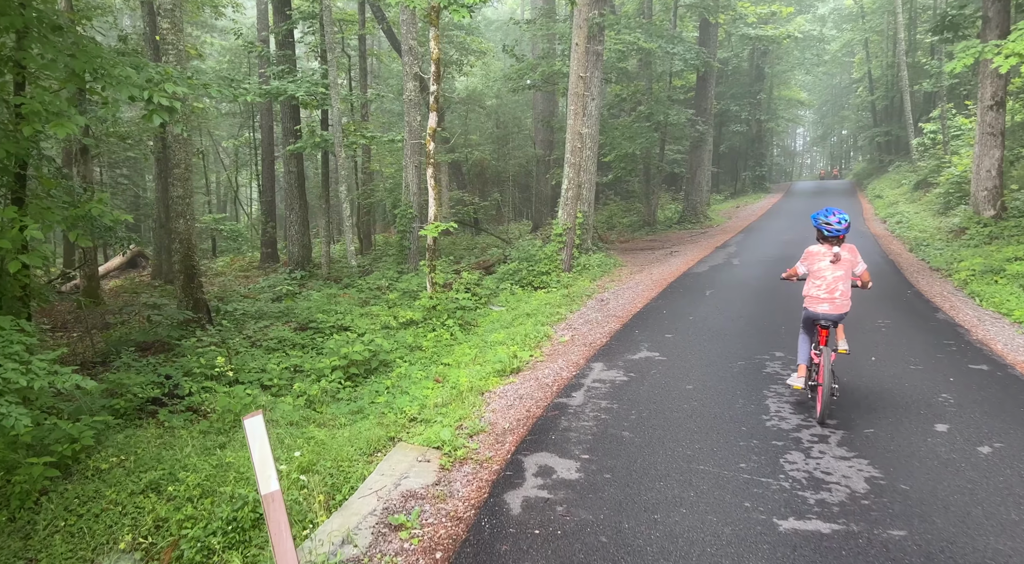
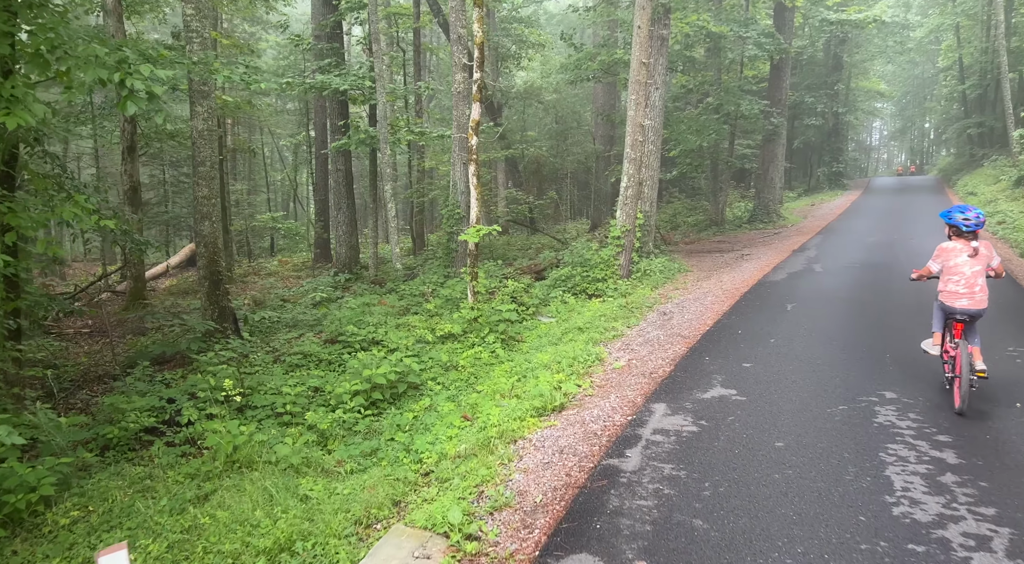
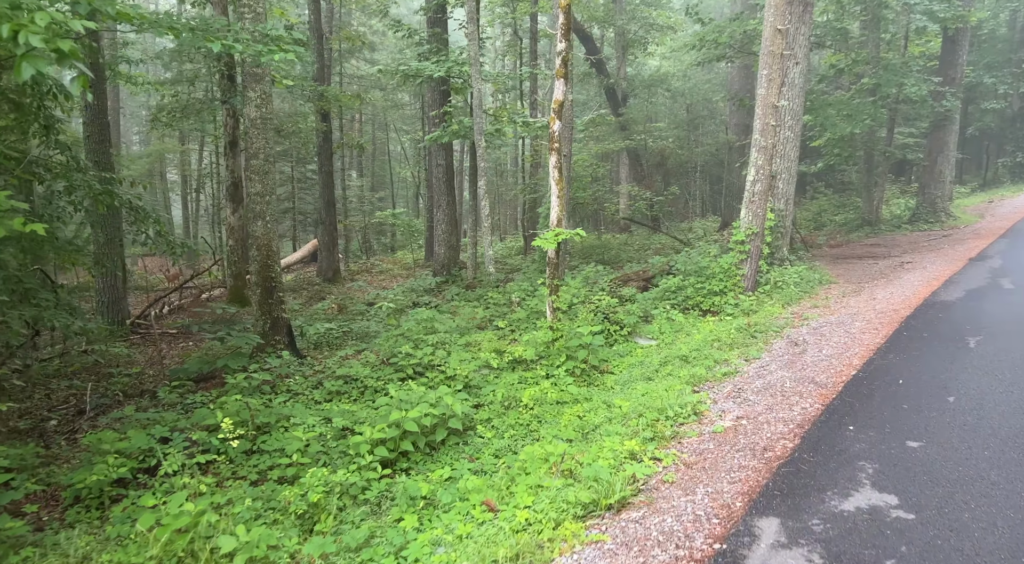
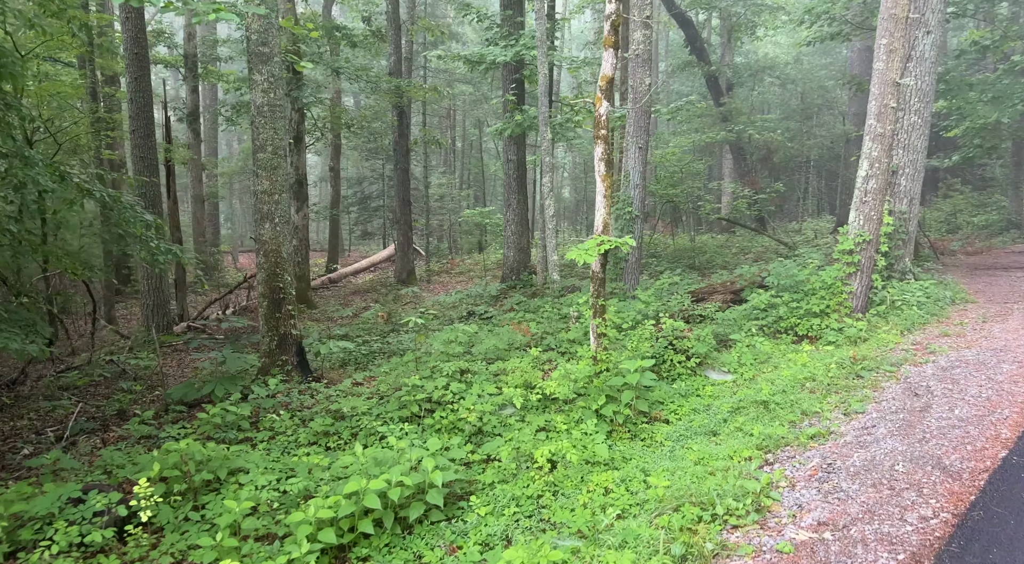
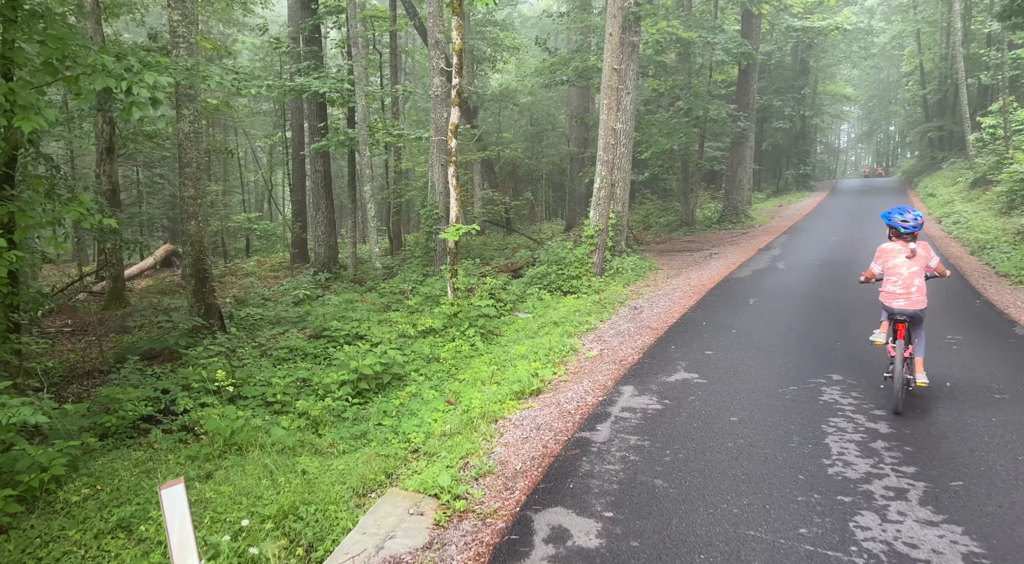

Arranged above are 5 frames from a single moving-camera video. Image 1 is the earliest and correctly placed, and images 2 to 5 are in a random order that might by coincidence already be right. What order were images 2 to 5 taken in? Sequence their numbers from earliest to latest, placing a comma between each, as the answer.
5, 2, 3, 4
